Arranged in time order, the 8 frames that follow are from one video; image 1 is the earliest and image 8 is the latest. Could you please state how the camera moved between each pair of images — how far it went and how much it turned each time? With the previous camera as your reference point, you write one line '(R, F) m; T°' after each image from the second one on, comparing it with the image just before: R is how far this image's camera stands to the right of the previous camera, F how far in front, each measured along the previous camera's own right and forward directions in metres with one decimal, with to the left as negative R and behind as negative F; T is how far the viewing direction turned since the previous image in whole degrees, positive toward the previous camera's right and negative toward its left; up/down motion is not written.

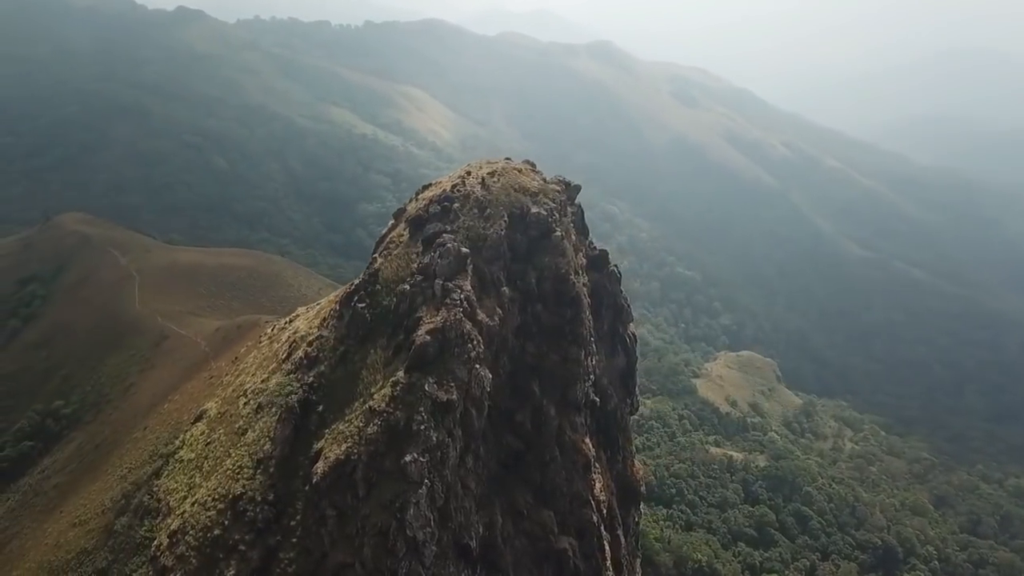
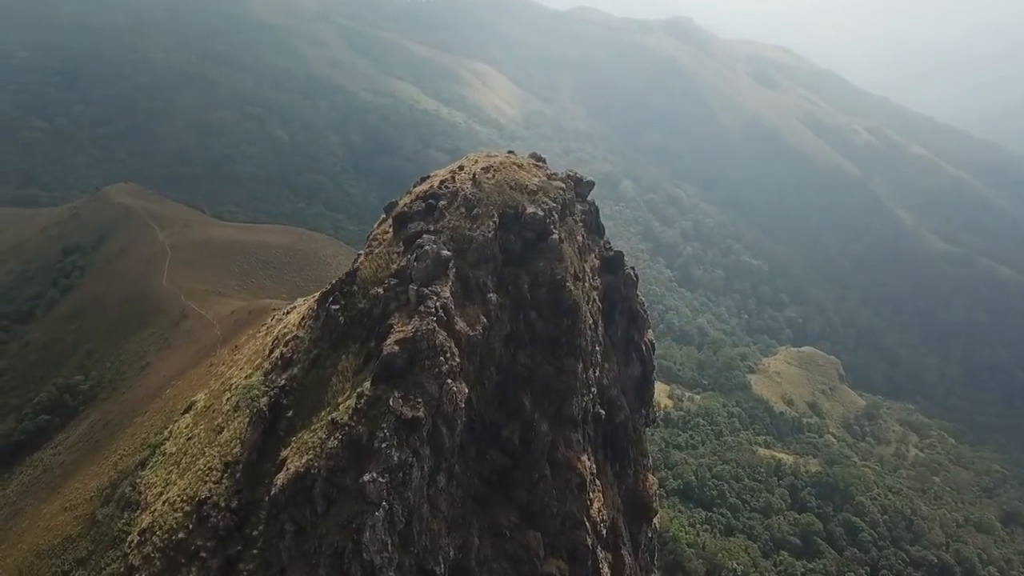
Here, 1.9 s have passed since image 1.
(+3.6, +3.1) m; -5°
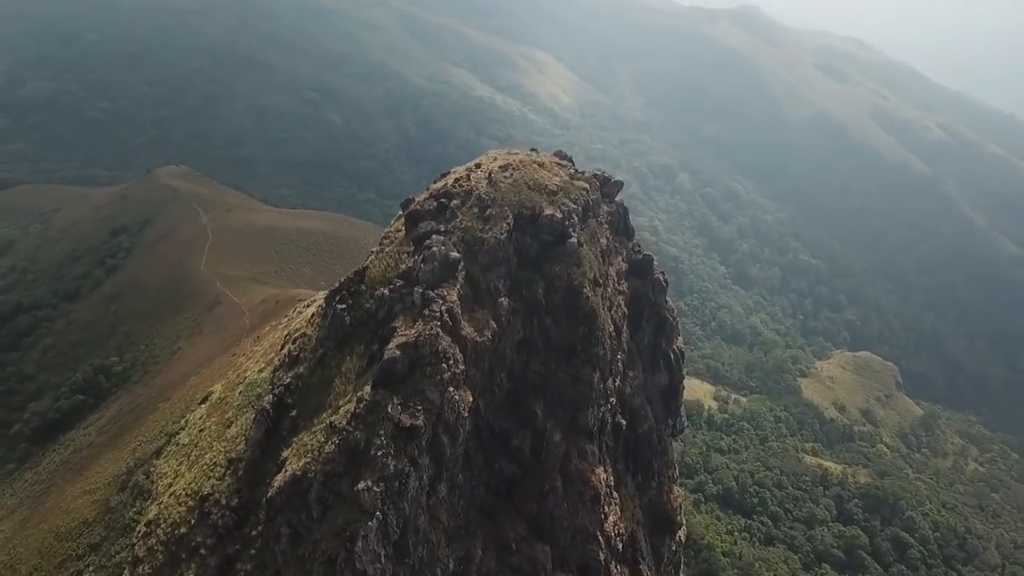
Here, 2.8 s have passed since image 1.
(+1.8, +1.5) m; -4°
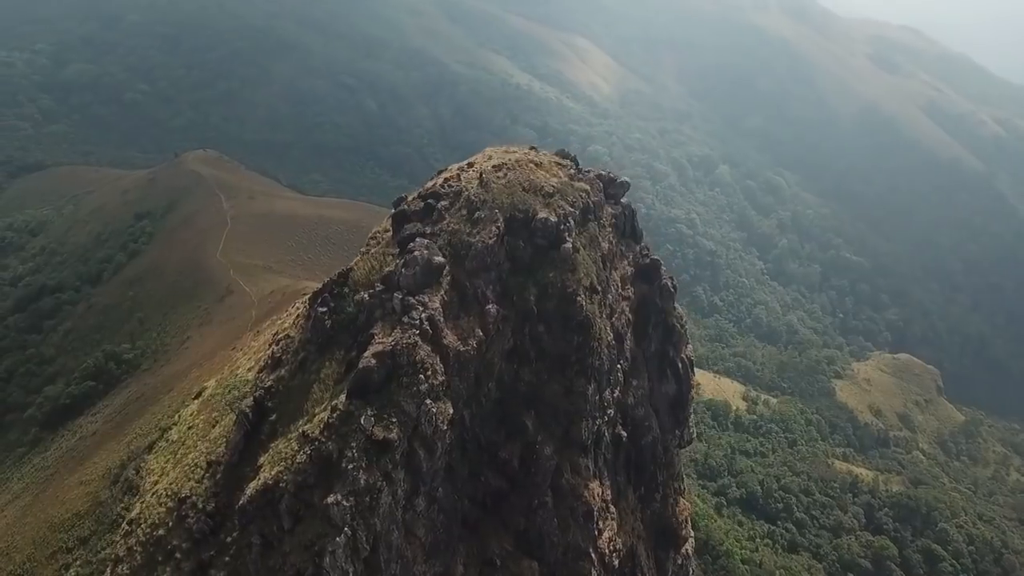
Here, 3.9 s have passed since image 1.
(+2.0, +1.7) m; -3°
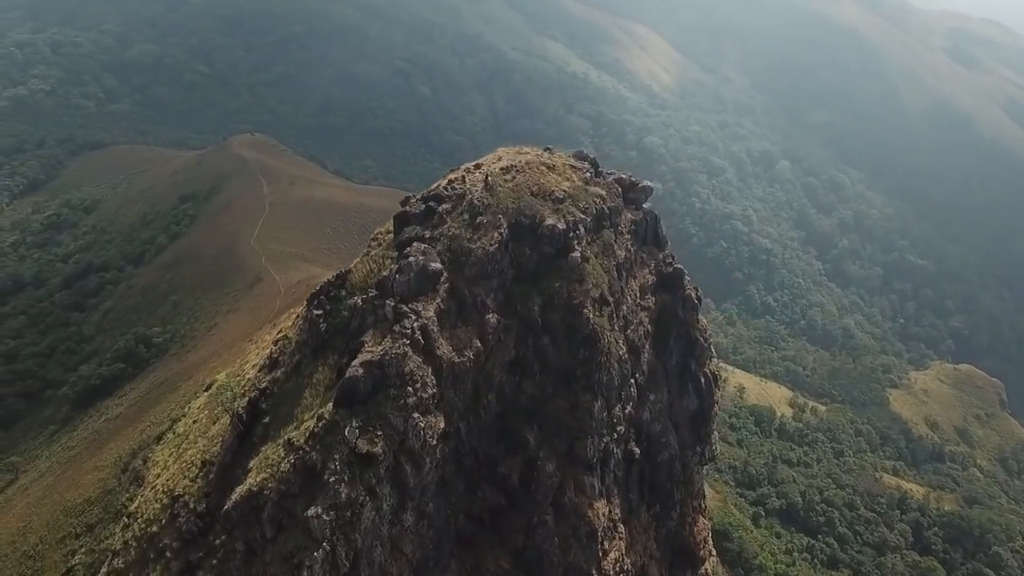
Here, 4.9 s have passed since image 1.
(+2.1, +1.6) m; -4°
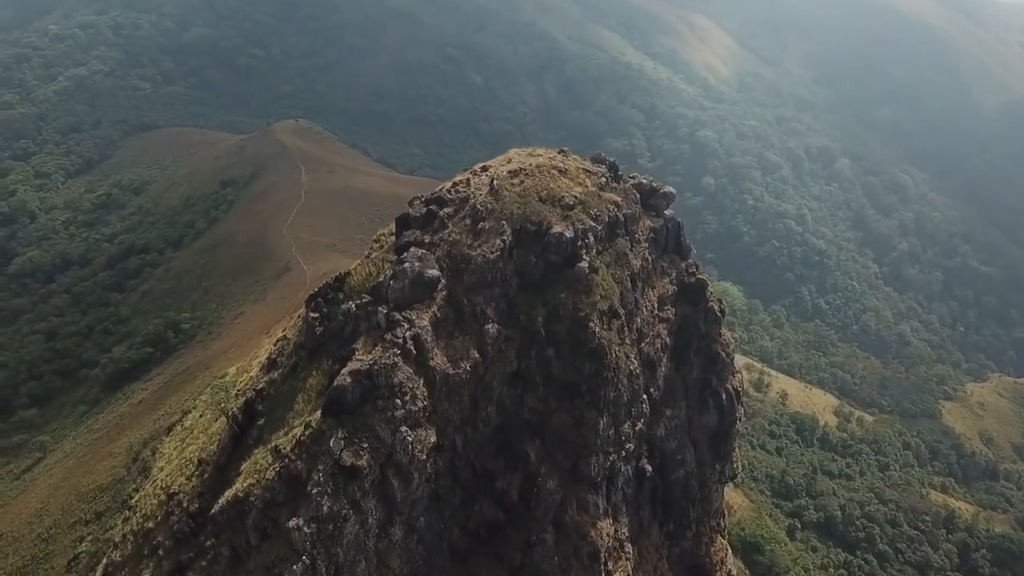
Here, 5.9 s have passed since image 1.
(+1.8, +1.5) m; -4°
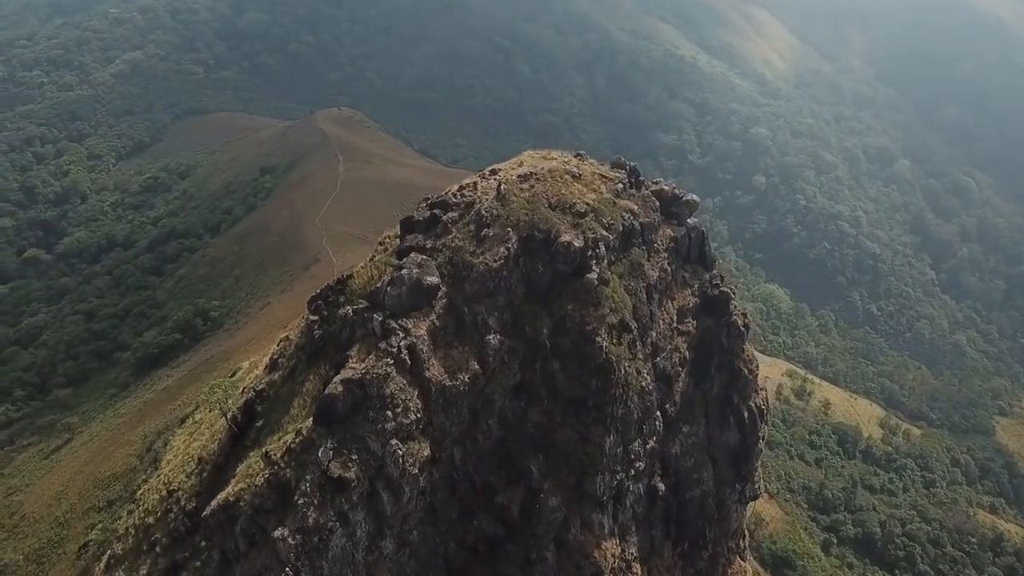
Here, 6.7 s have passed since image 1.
(+1.6, +1.3) m; -3°
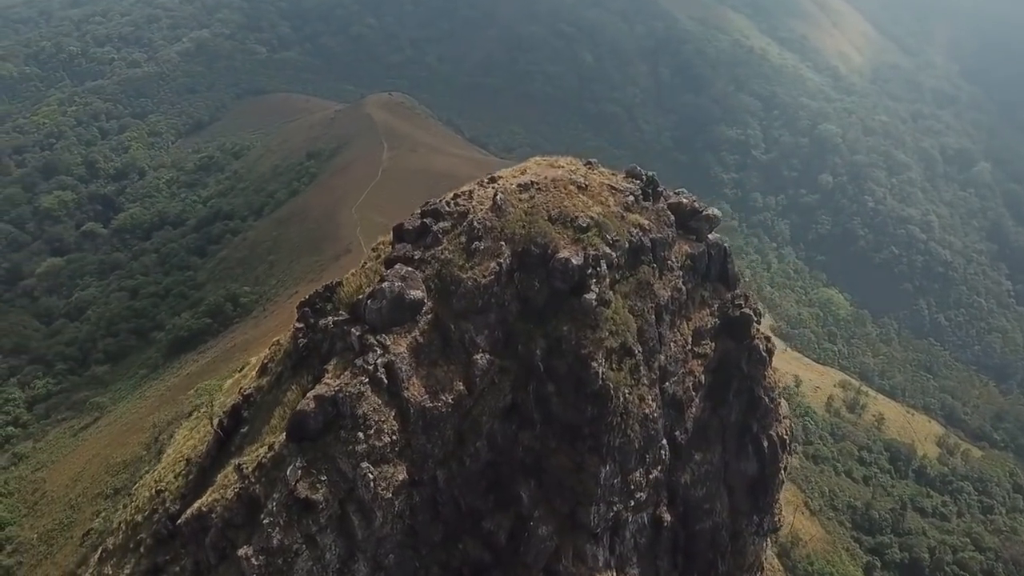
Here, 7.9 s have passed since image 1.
(+2.3, +1.9) m; -4°
